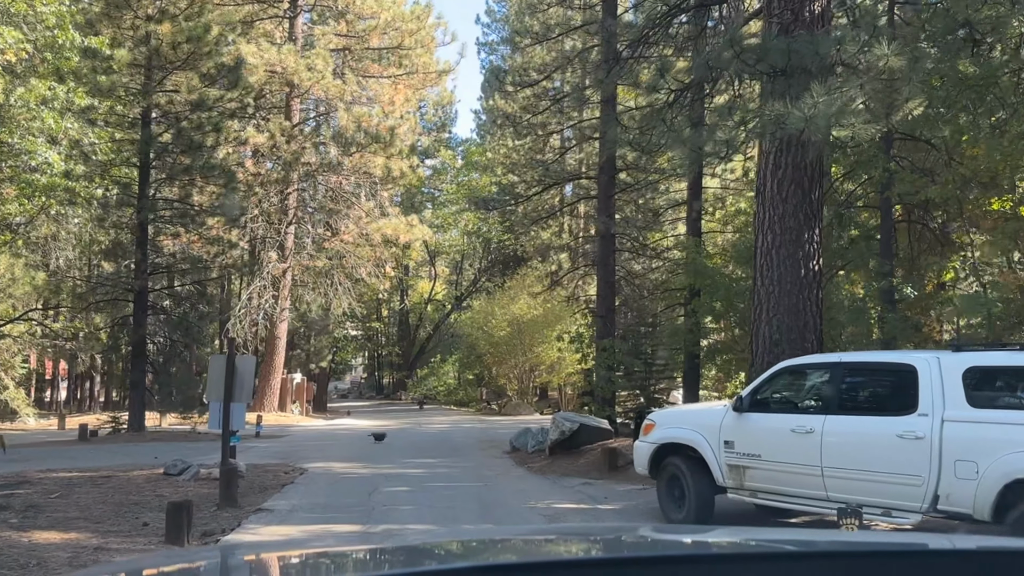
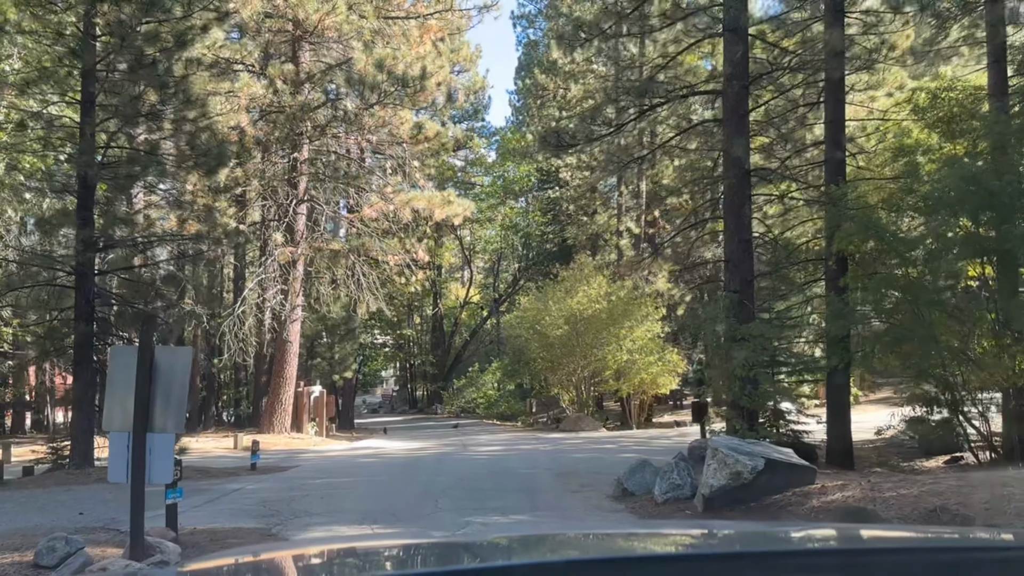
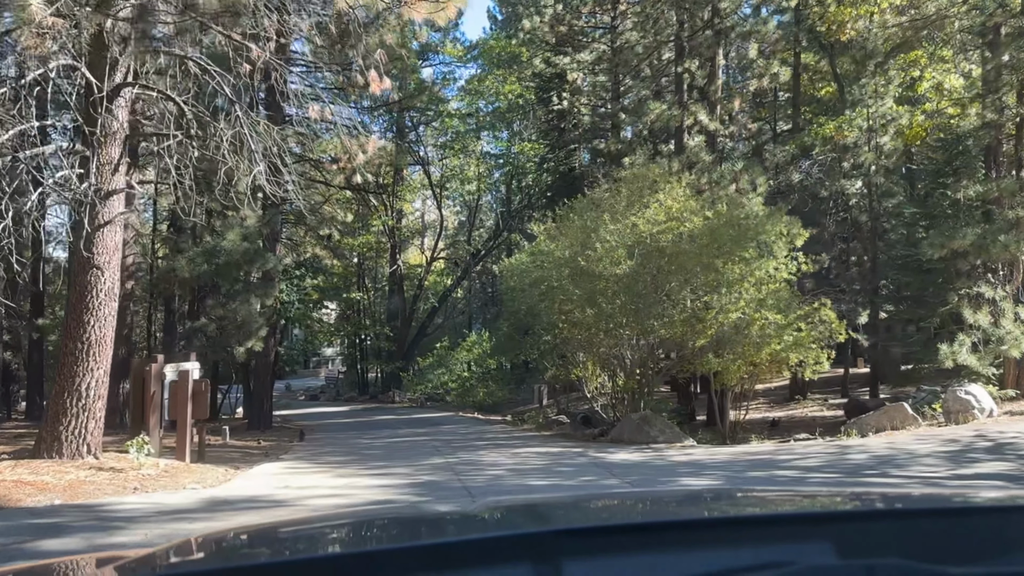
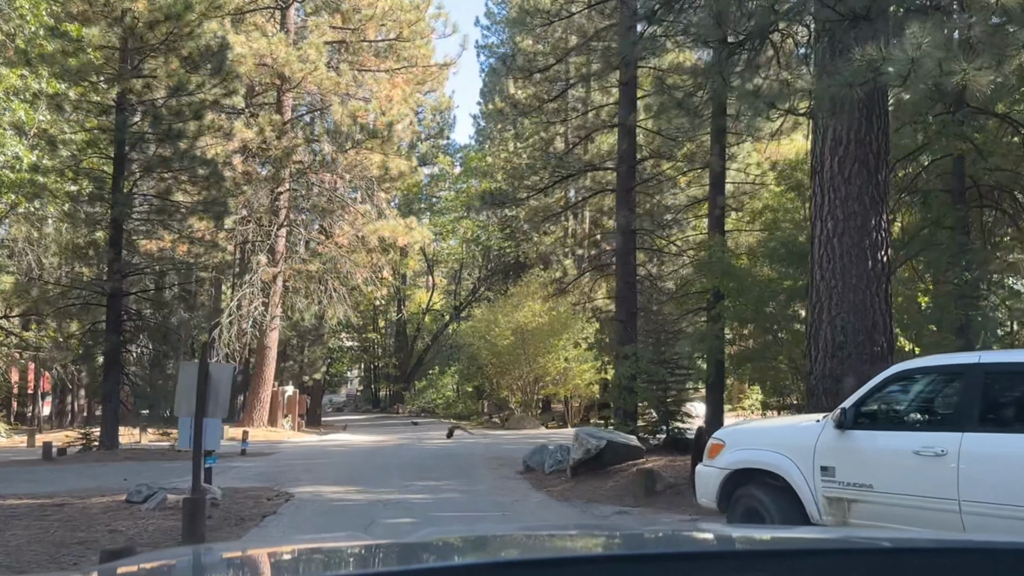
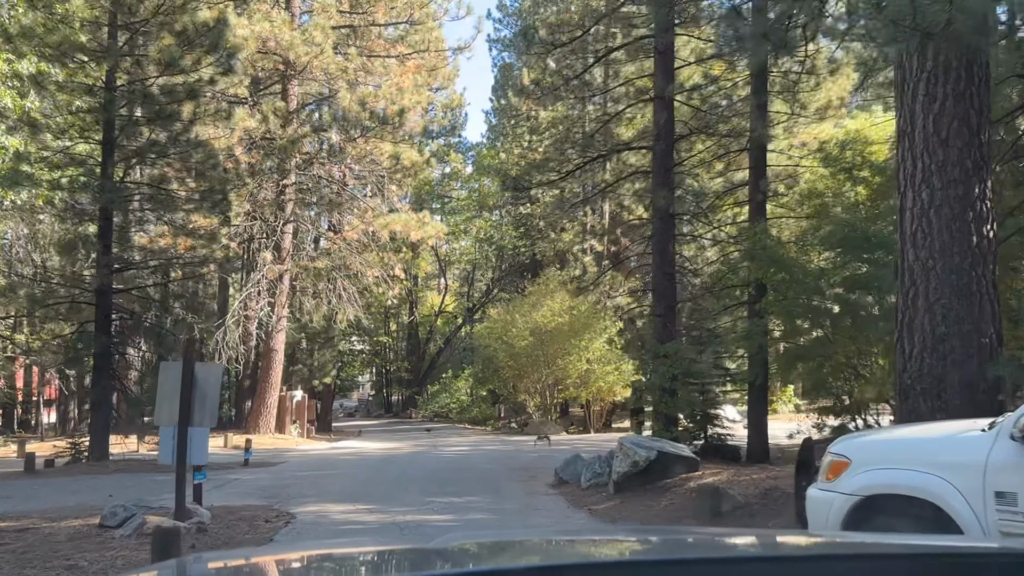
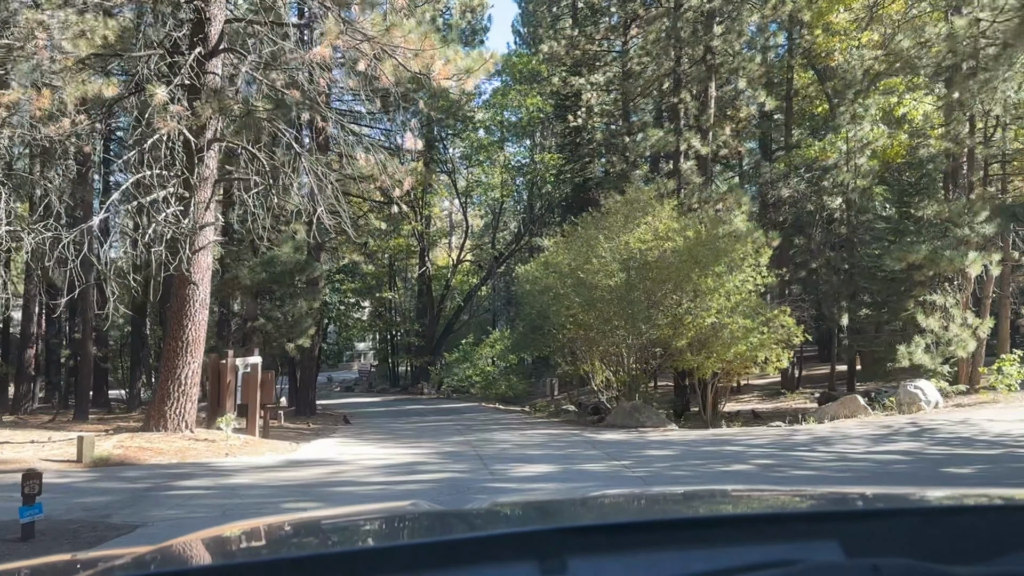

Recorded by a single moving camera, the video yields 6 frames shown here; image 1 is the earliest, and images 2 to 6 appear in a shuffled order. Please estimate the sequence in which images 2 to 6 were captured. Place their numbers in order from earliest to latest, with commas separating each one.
4, 5, 2, 6, 3
